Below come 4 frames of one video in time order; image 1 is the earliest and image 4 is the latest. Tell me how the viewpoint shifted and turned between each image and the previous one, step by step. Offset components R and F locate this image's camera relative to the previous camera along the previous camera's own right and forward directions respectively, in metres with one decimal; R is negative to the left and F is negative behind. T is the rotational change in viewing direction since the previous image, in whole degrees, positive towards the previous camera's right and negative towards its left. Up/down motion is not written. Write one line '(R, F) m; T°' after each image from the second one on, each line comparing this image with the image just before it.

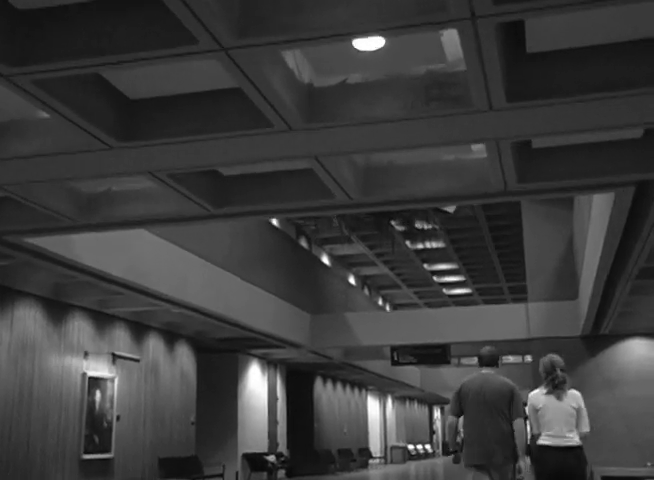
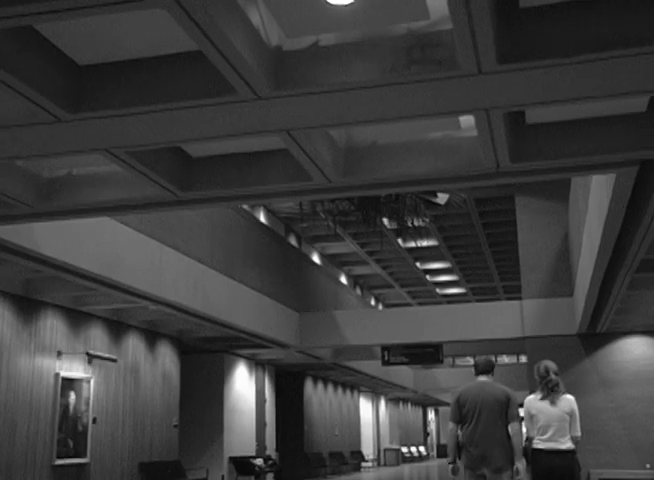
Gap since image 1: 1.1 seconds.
(+0.1, +0.4) m; 0°
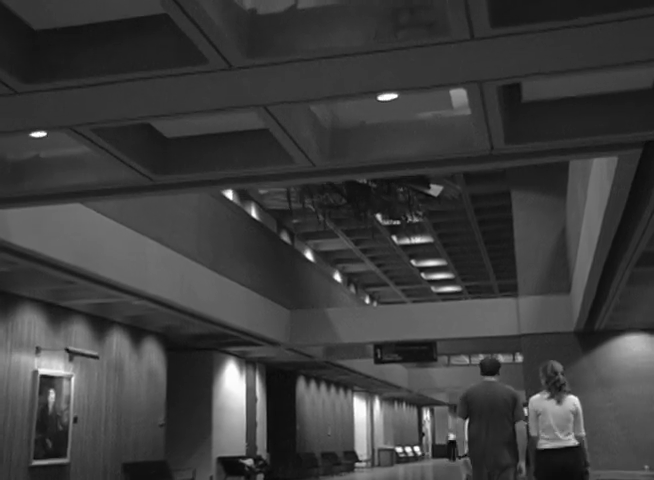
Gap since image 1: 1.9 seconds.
(+0.1, +0.3) m; 0°
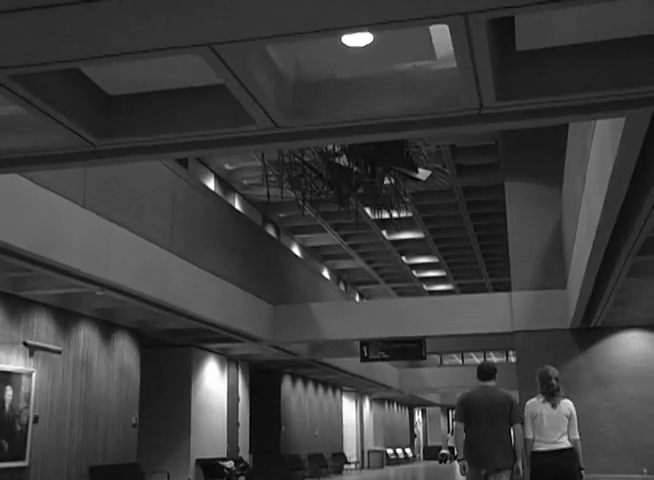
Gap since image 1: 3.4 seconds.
(+0.1, +0.6) m; 0°
